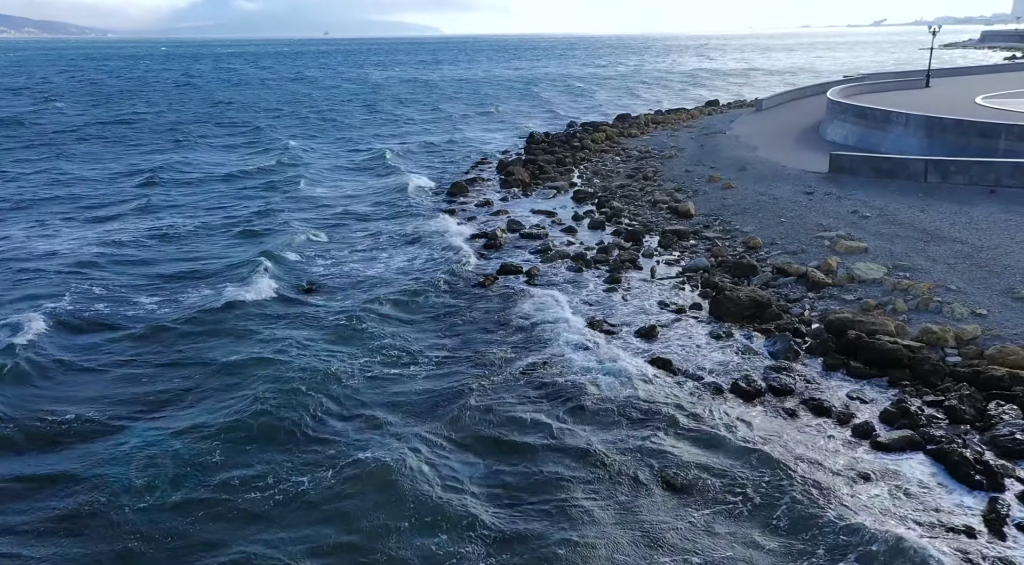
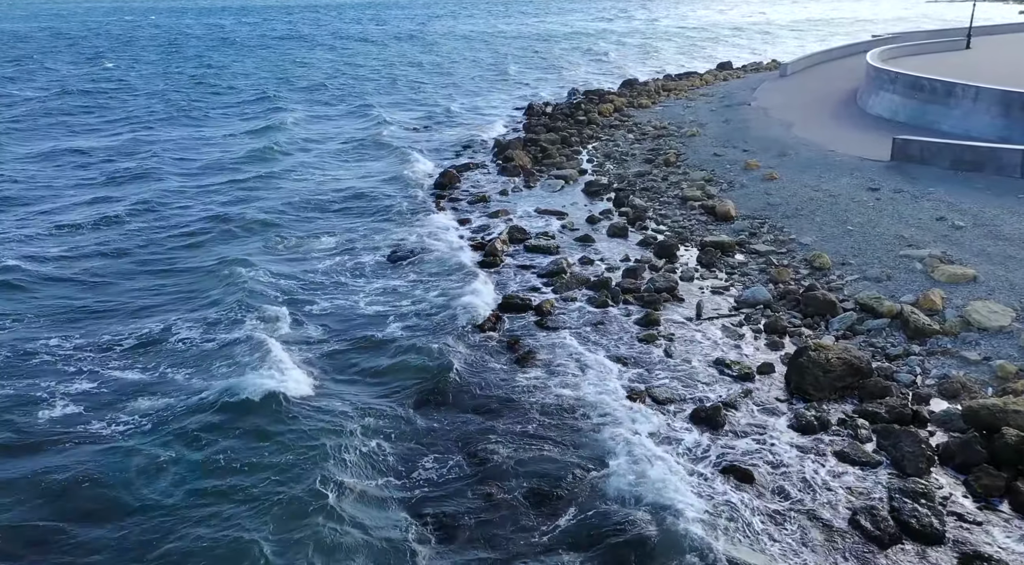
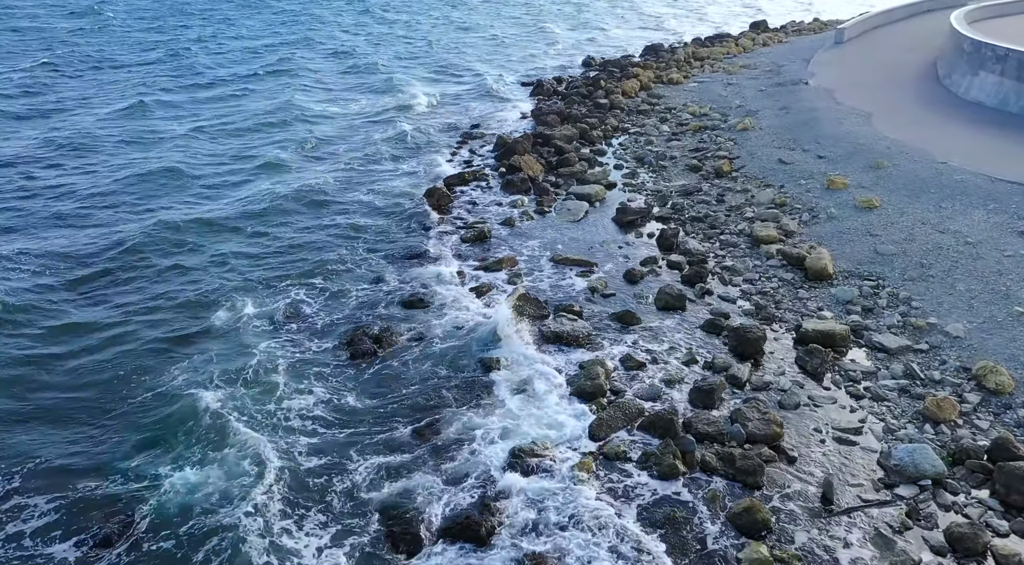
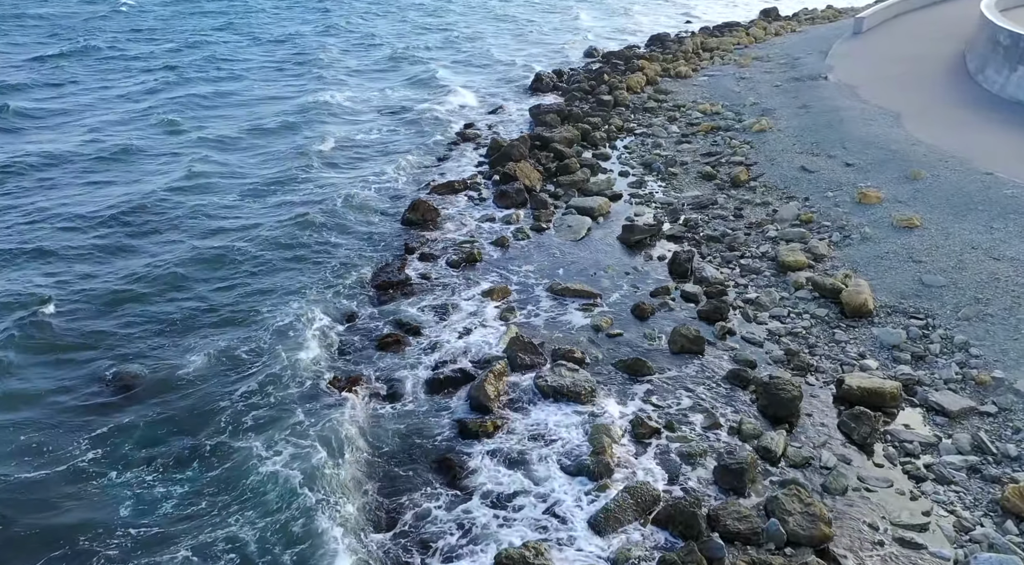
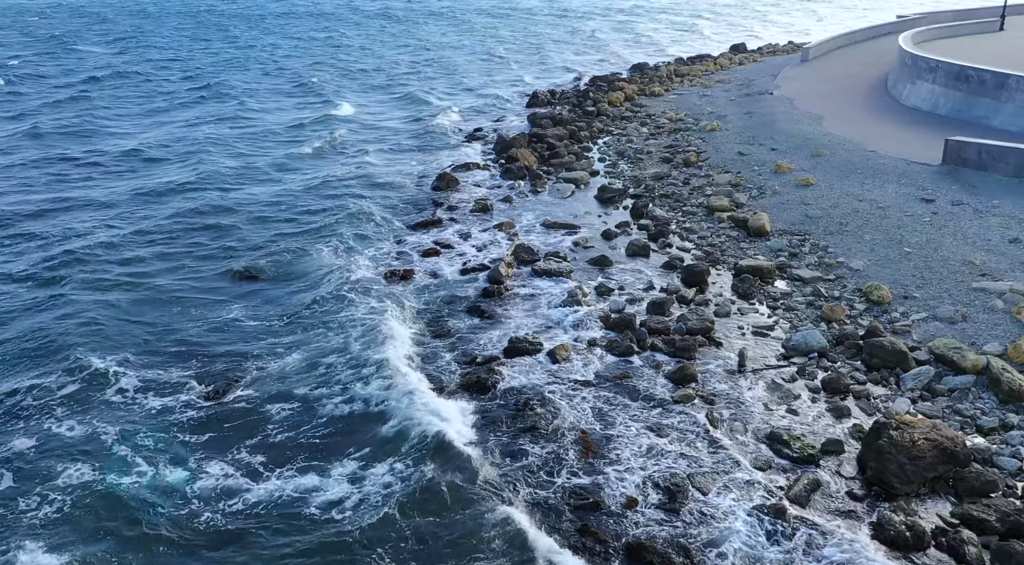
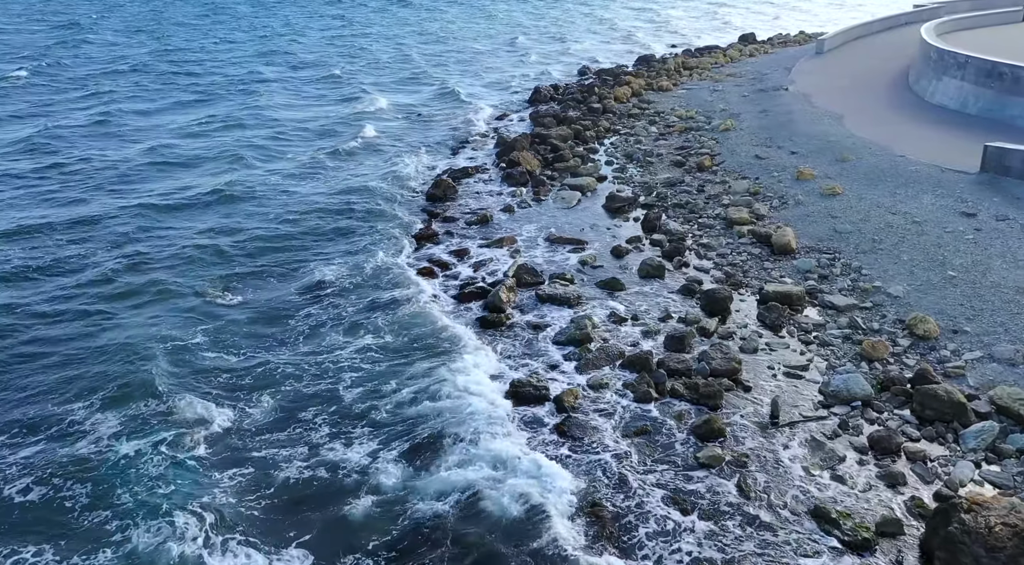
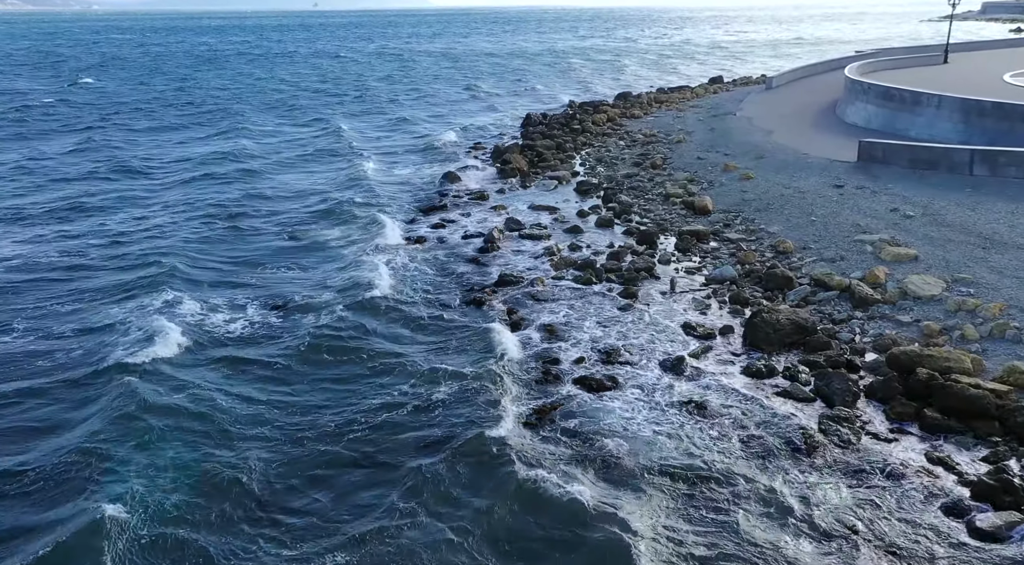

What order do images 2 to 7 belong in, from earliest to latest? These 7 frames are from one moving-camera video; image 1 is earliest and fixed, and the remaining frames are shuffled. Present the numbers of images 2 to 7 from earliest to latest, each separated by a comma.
7, 2, 5, 6, 3, 4
